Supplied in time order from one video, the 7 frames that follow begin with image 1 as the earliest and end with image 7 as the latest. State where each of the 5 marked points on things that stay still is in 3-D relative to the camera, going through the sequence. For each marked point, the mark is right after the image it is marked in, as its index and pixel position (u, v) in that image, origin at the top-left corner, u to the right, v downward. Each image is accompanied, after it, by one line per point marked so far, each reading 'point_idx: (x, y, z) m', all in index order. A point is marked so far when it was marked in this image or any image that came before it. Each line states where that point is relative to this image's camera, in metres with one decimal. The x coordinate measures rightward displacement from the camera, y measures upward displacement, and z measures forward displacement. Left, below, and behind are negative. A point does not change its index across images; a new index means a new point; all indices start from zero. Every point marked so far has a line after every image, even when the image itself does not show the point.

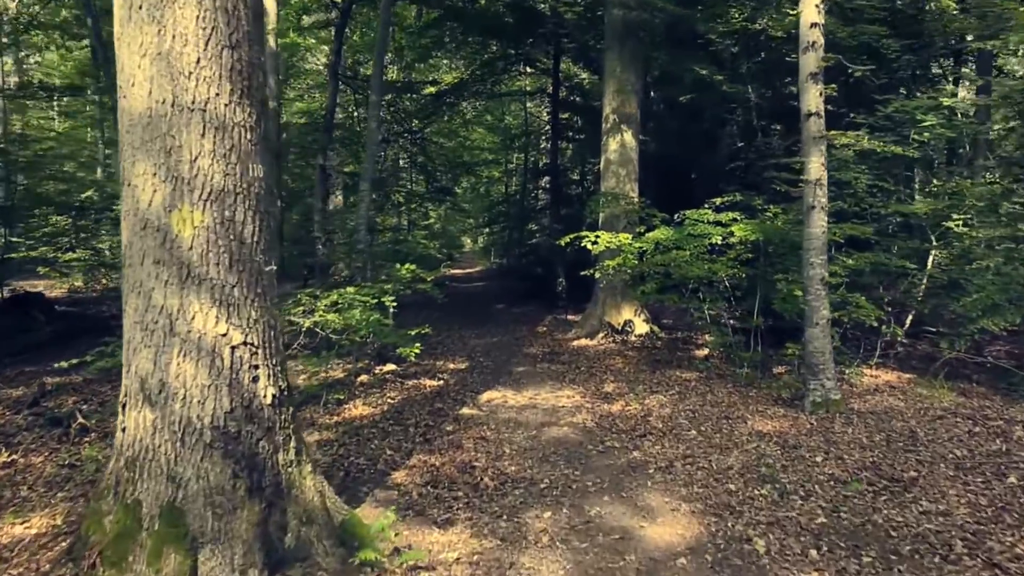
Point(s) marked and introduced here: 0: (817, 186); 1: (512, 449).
0: (+2.5, +0.8, +7.1) m
1: (0.0, -1.1, +6.1) m
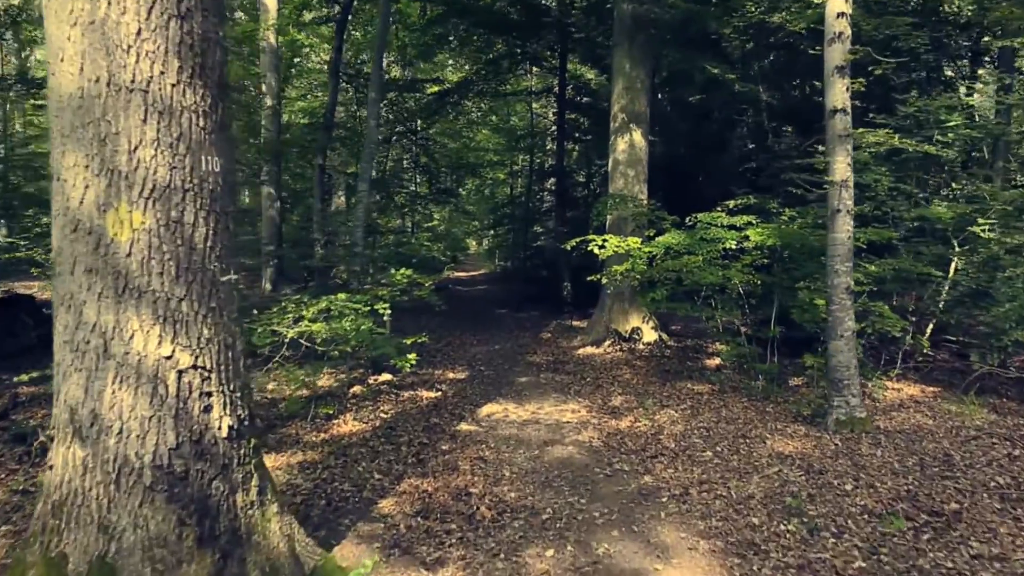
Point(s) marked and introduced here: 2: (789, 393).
0: (+2.6, +0.8, +6.7) m
1: (0.0, -1.2, +5.6) m
2: (+2.7, -1.0, +8.3) m
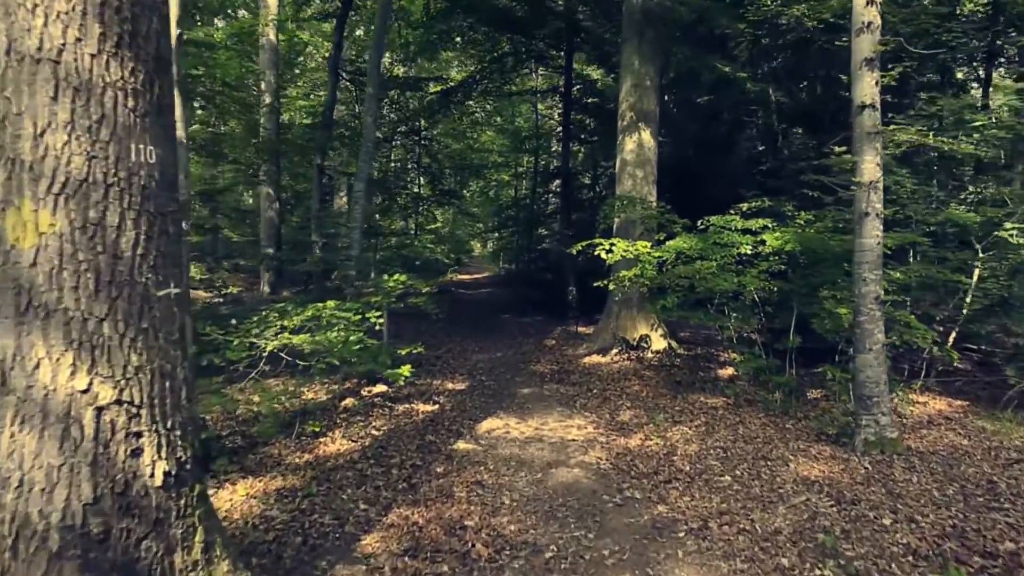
0: (+2.6, +0.7, +6.1) m
1: (0.0, -1.3, +5.1) m
2: (+2.7, -1.1, +7.8) m
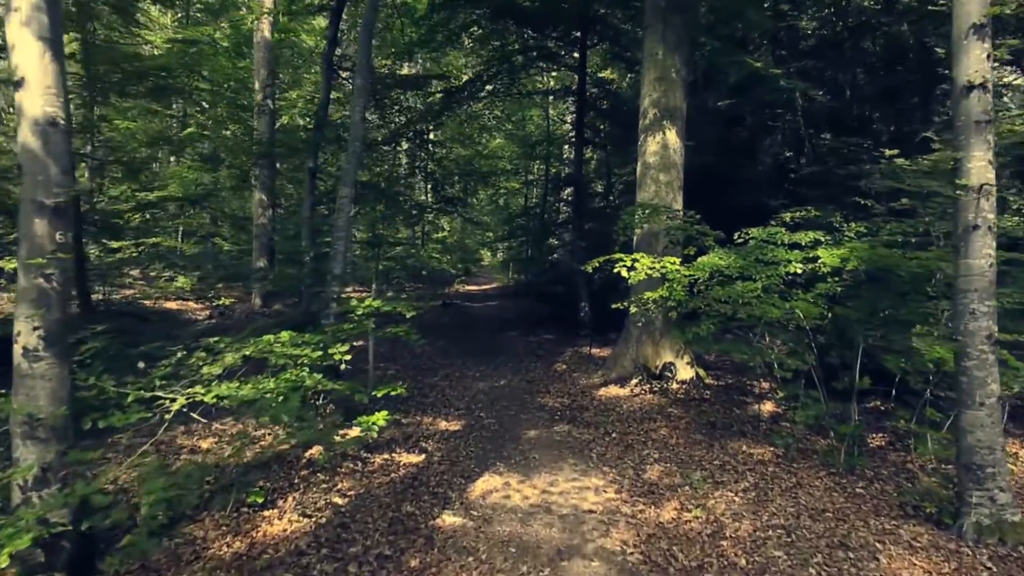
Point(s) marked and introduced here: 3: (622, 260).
0: (+2.6, +0.5, +4.7) m
1: (0.0, -1.4, +3.7) m
2: (+2.7, -1.3, +6.4) m
3: (+1.0, +0.3, +8.0) m
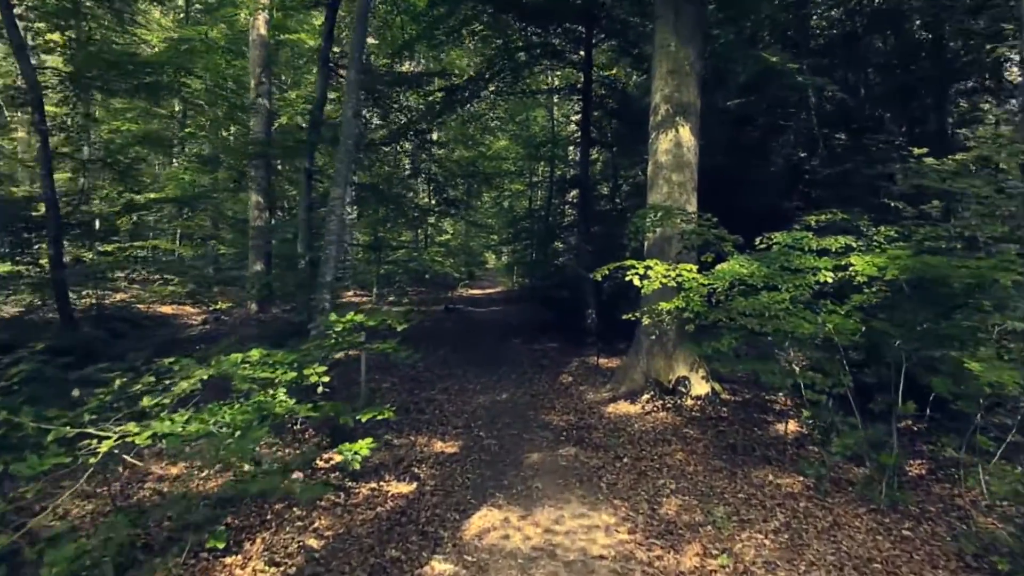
0: (+2.6, +0.4, +4.0) m
1: (0.0, -1.5, +3.0) m
2: (+2.7, -1.4, +5.7) m
3: (+1.1, +0.2, +7.4) m
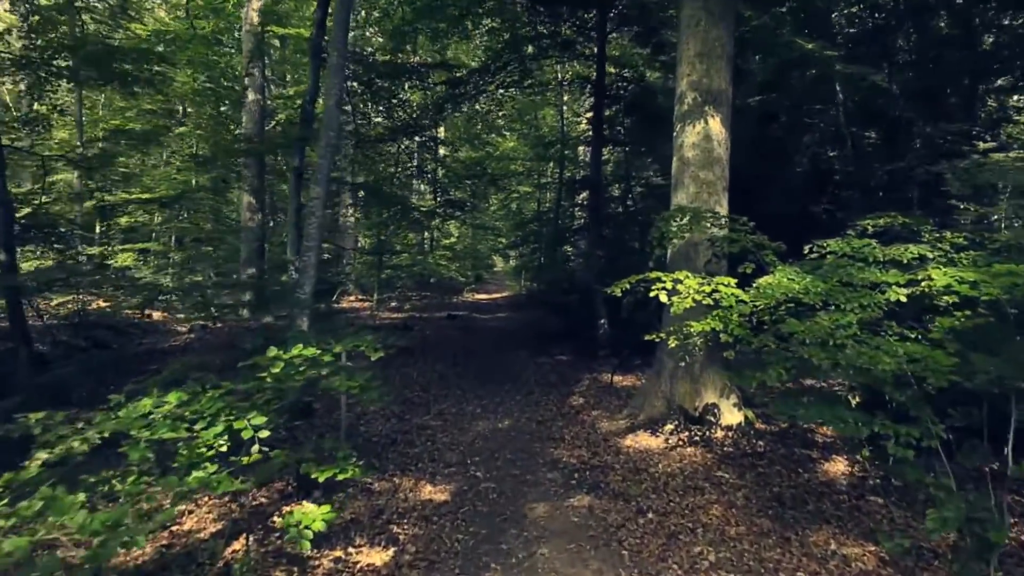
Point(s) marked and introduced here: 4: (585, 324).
0: (+2.6, +0.3, +2.8) m
1: (-0.1, -1.6, +1.8) m
2: (+2.7, -1.5, +4.5) m
3: (+1.1, +0.1, +6.2) m
4: (+1.4, -0.7, +16.1) m
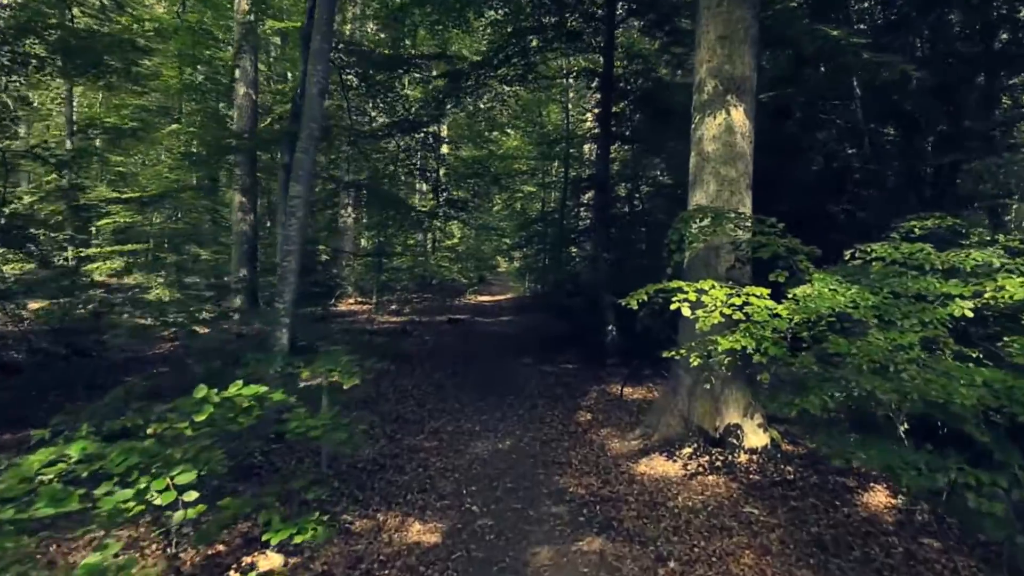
0: (+2.6, +0.2, +2.1) m
1: (-0.1, -1.7, +1.0) m
2: (+2.7, -1.6, +3.7) m
3: (+1.1, 0.0, +5.4) m
4: (+1.4, -0.7, +15.4) m
